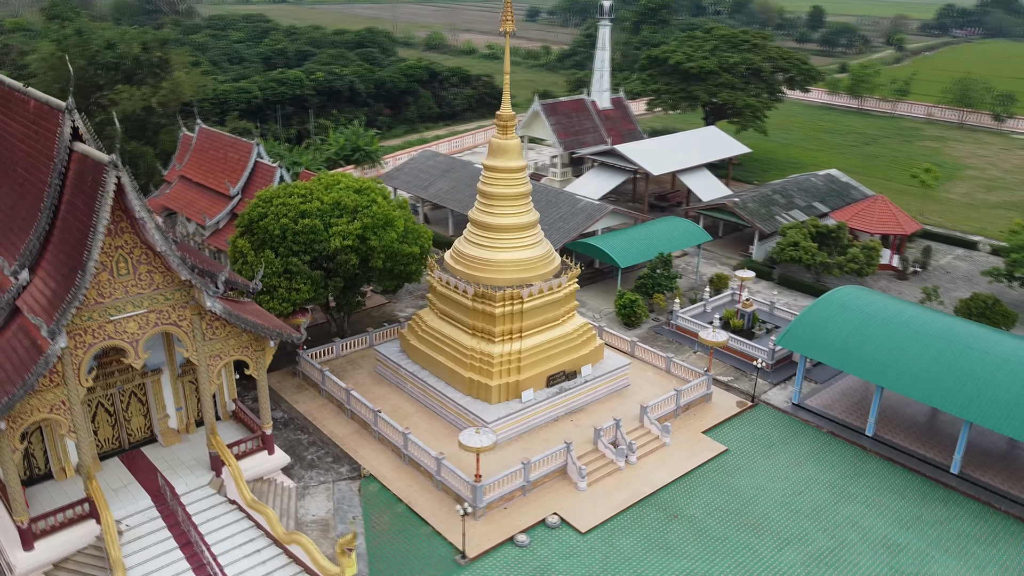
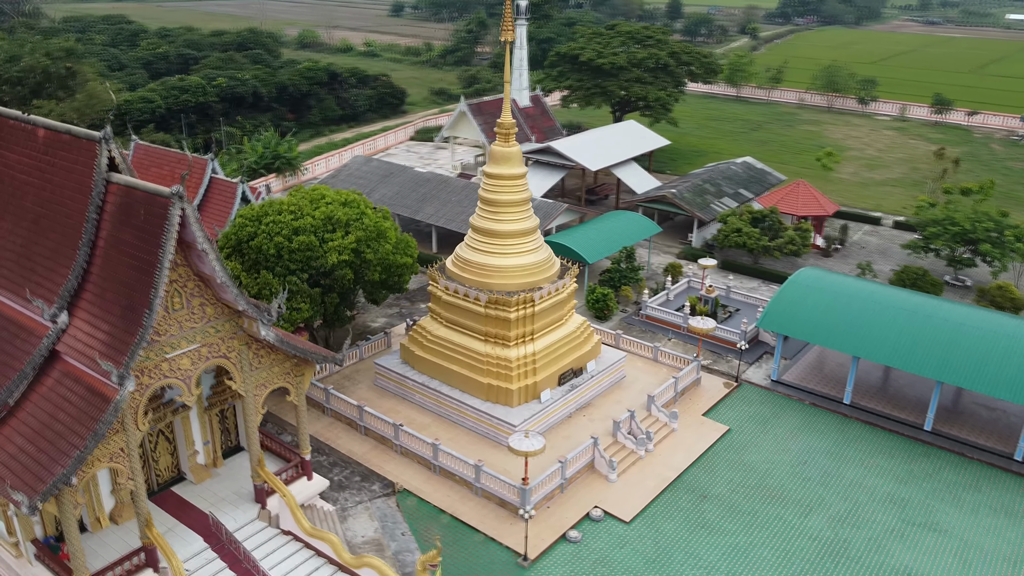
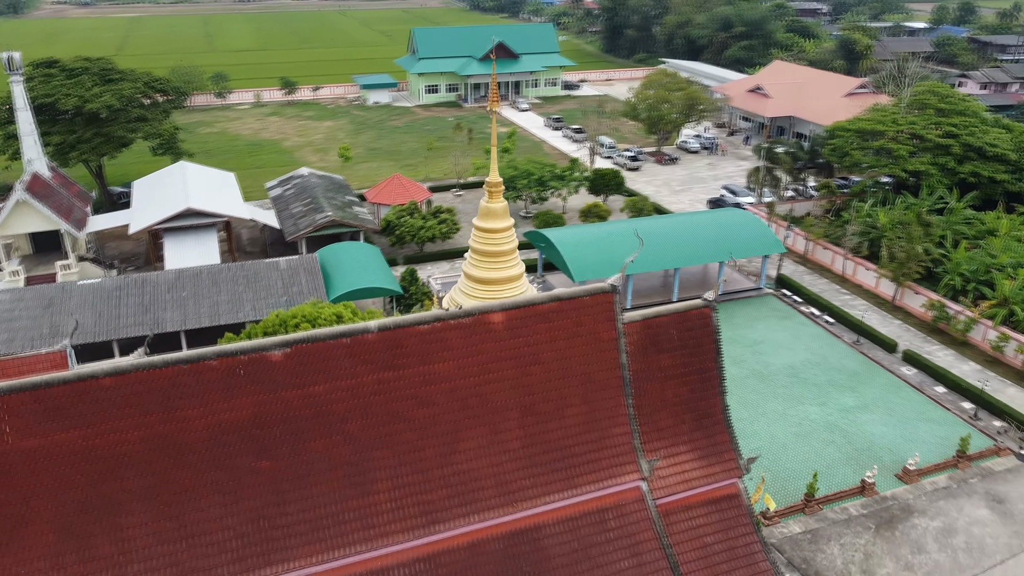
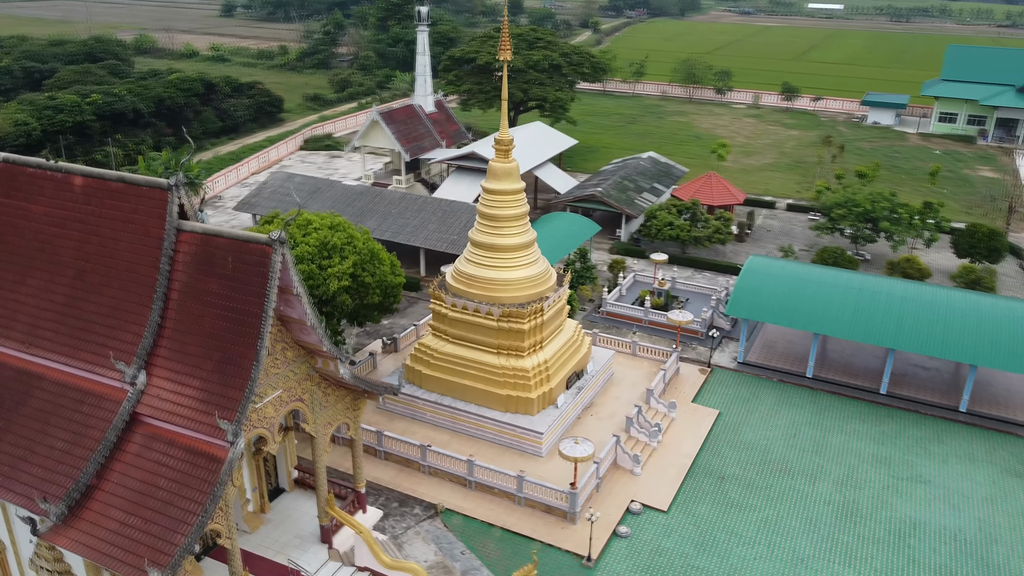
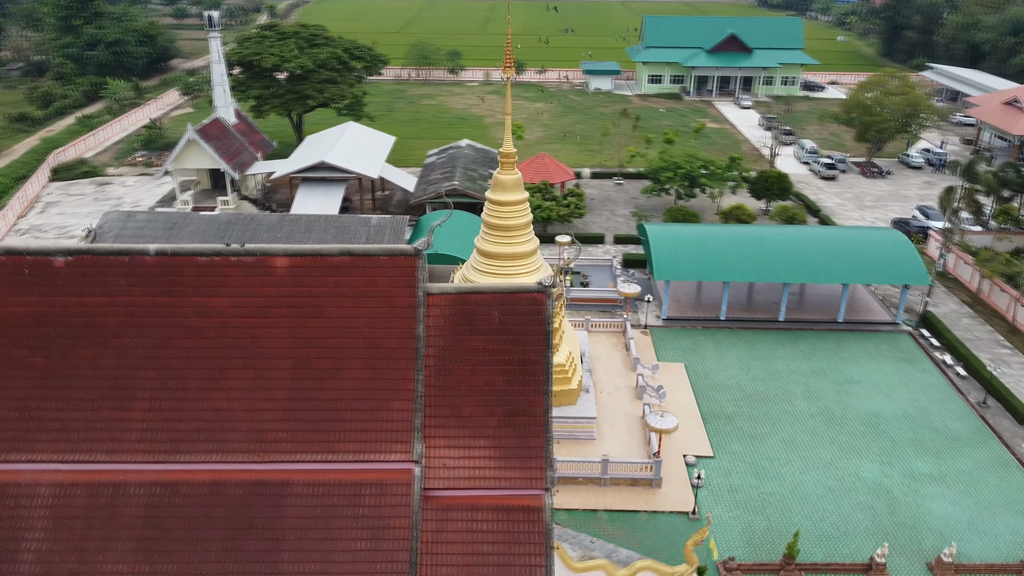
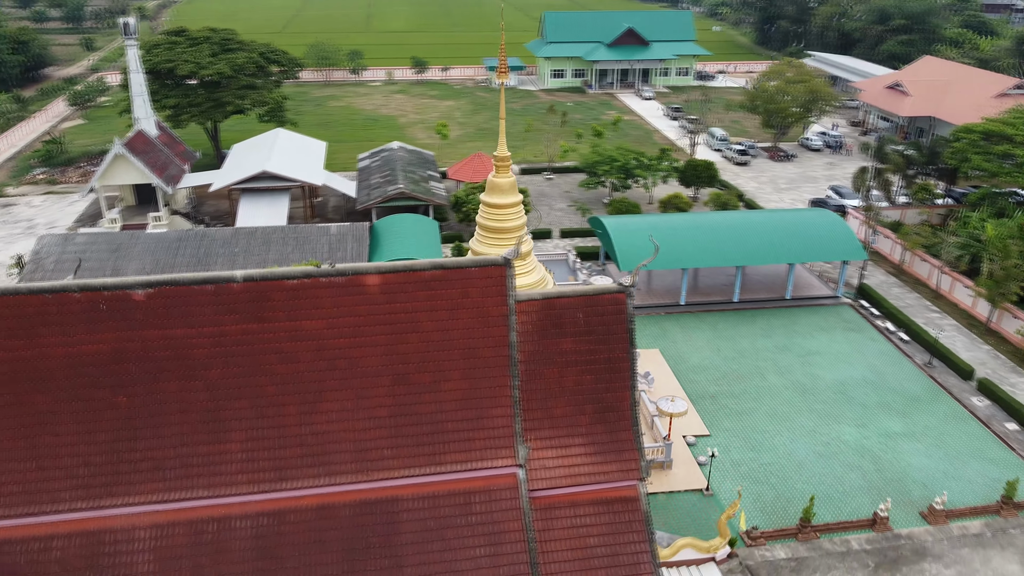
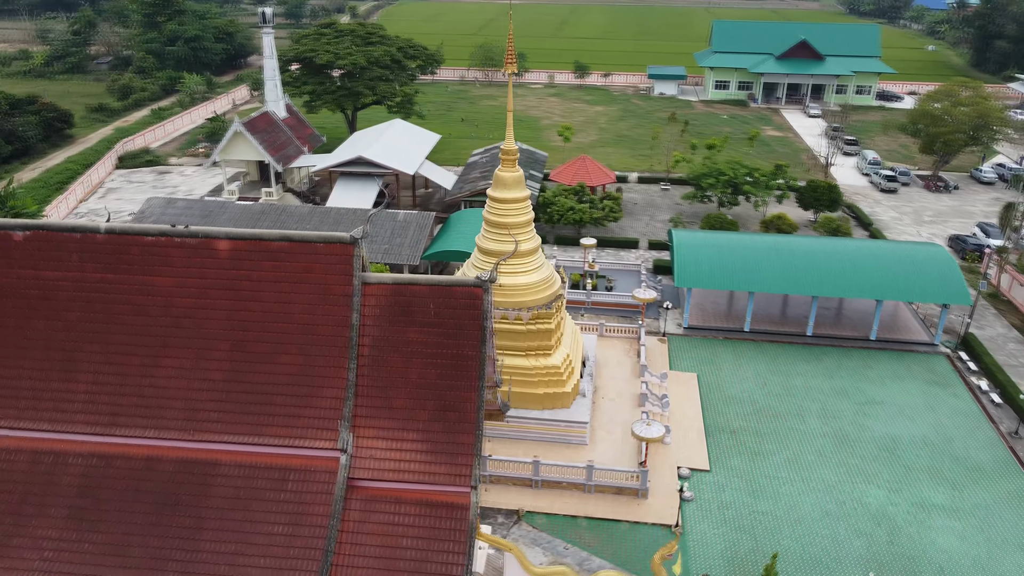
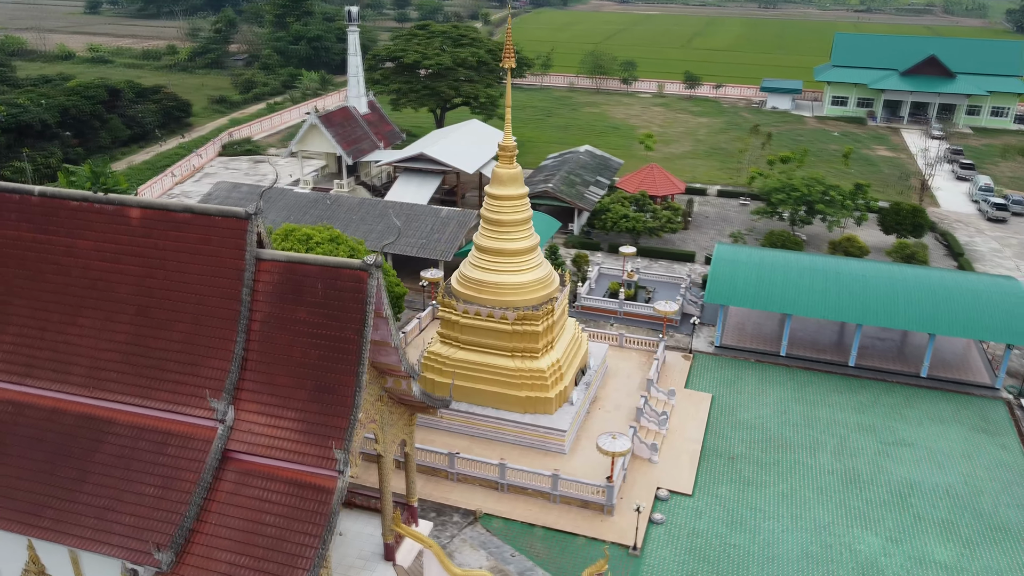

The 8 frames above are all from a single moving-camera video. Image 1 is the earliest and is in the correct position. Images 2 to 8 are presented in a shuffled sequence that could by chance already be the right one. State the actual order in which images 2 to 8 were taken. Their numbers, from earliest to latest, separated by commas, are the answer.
2, 4, 8, 7, 5, 6, 3
